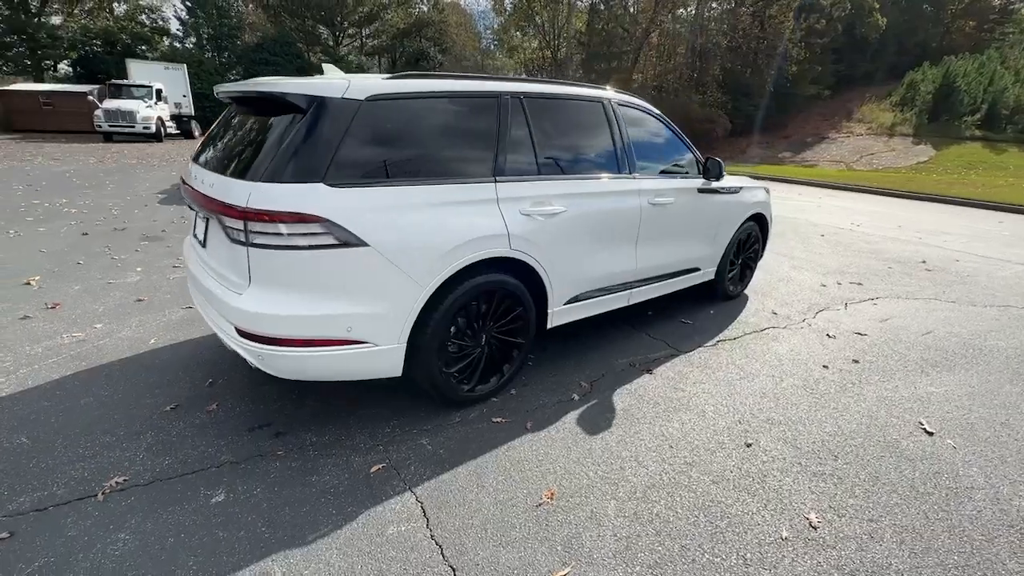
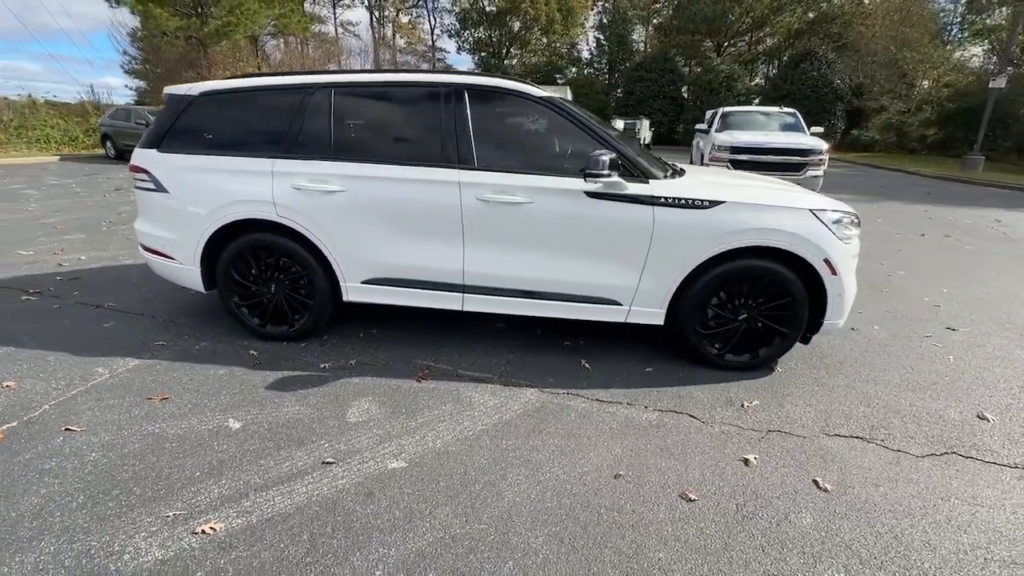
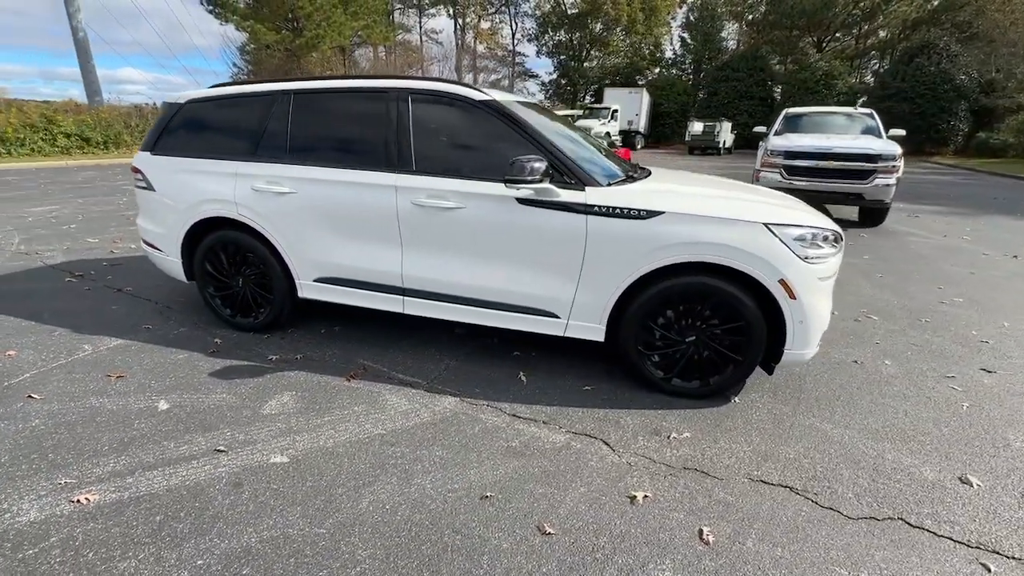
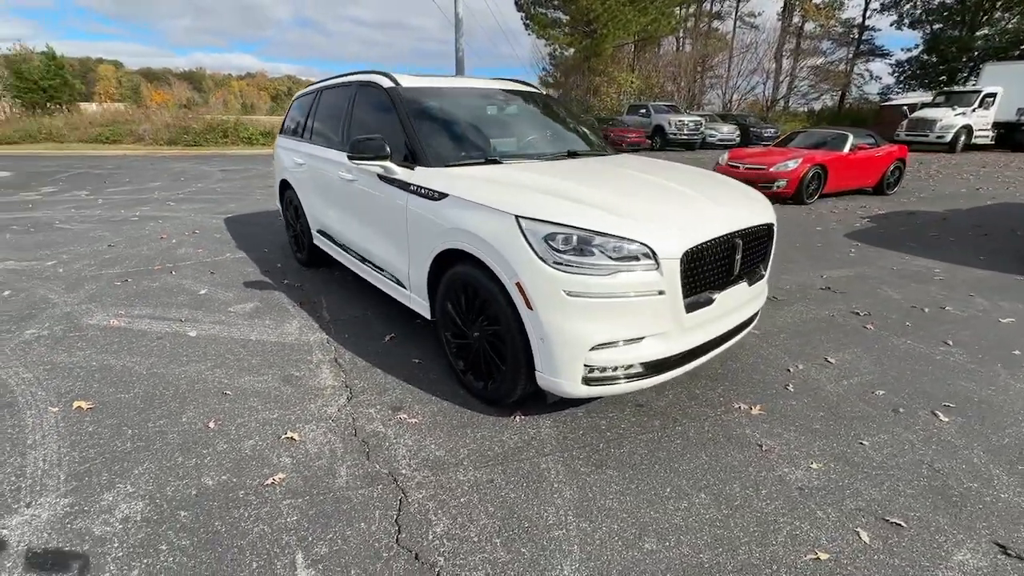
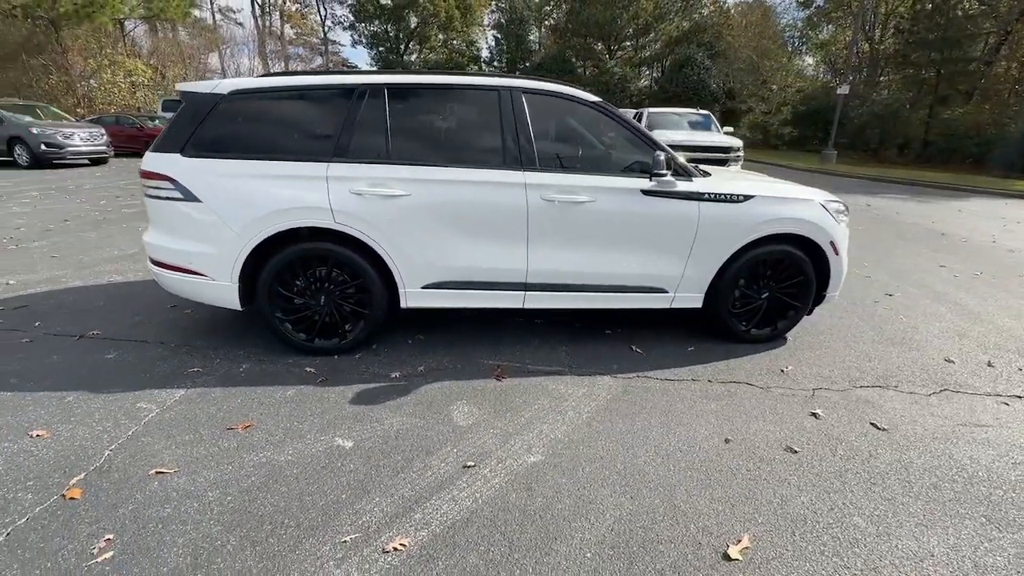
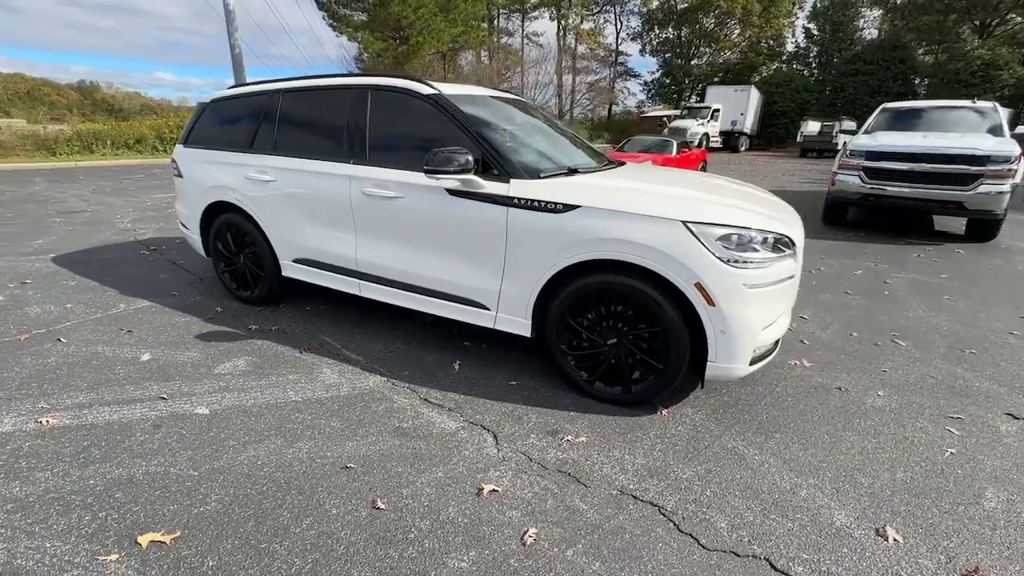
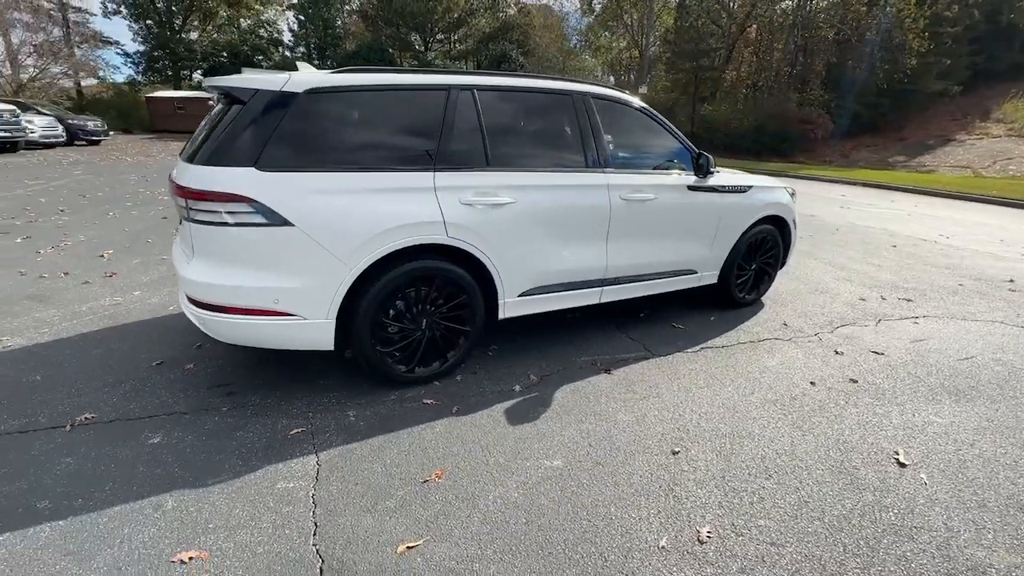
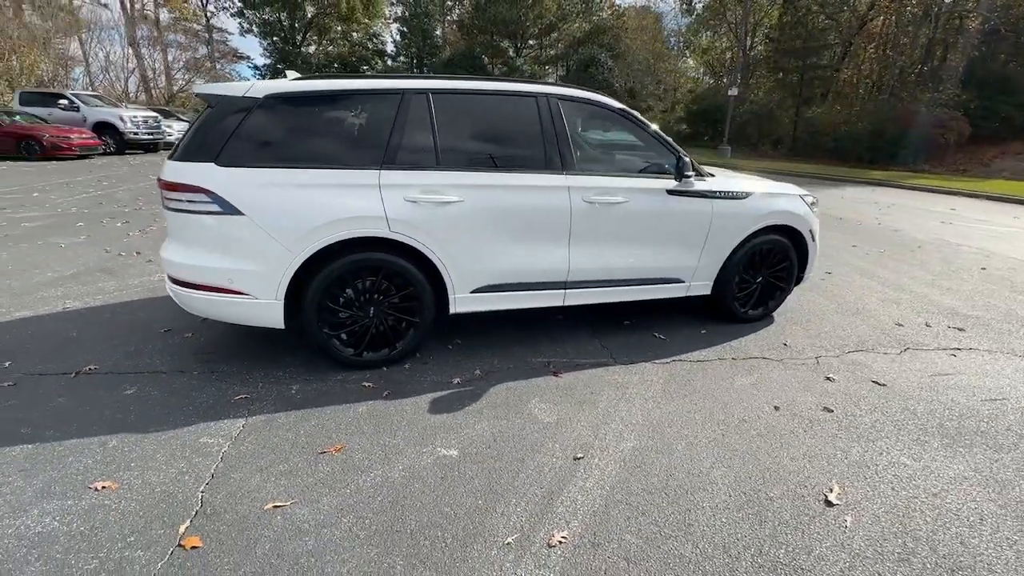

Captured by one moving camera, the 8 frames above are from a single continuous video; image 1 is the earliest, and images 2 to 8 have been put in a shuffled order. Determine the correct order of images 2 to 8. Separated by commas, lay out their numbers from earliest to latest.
7, 8, 5, 2, 3, 6, 4
